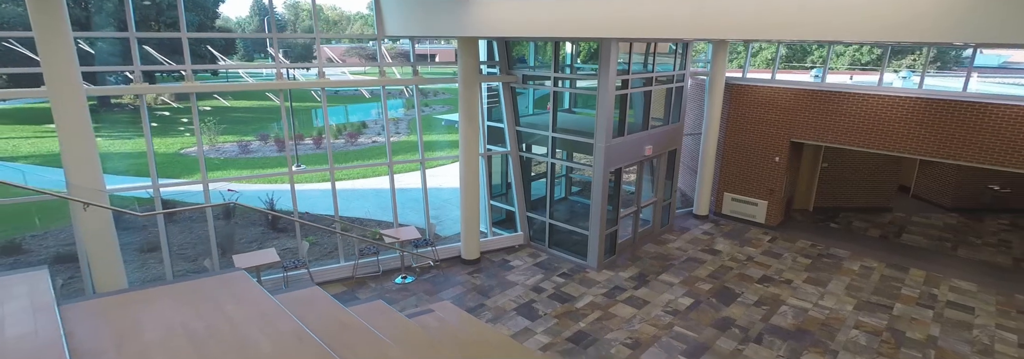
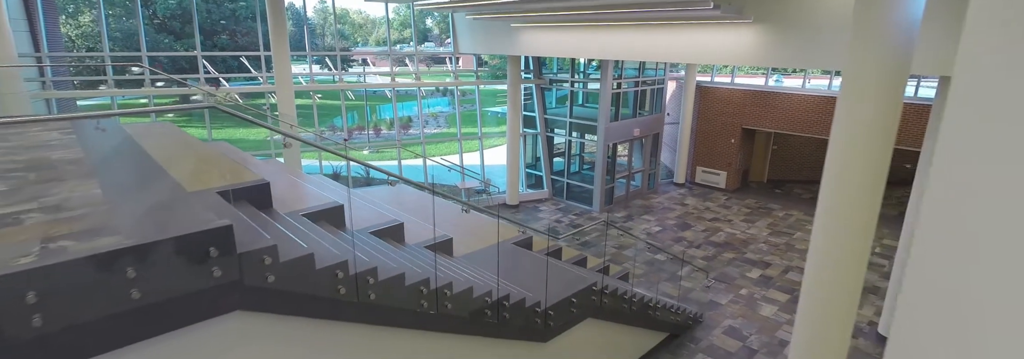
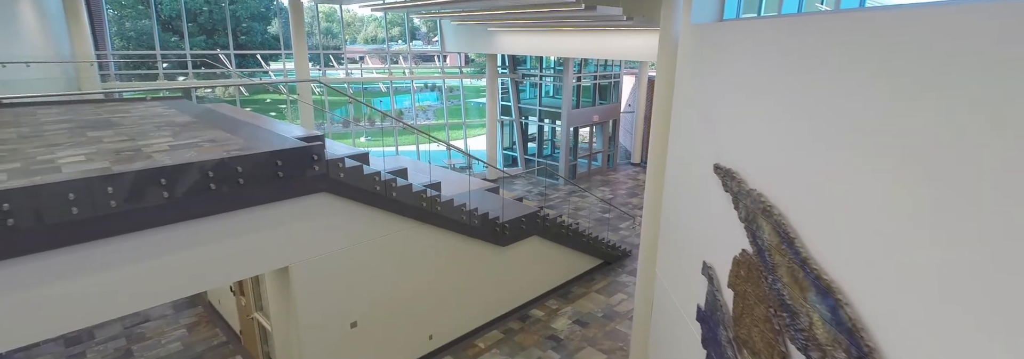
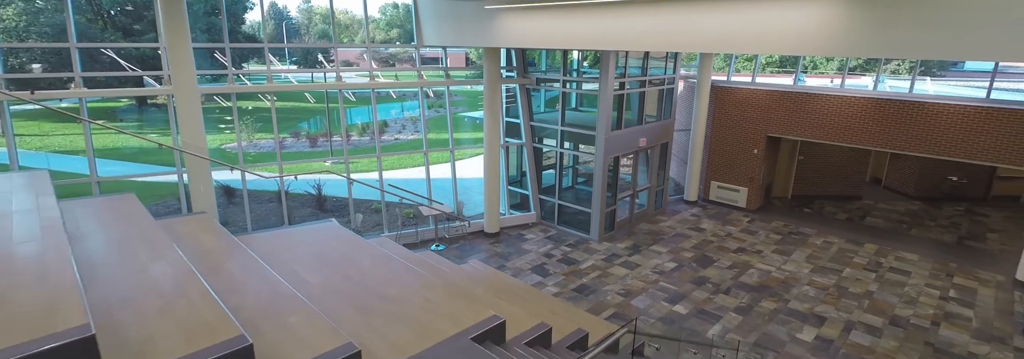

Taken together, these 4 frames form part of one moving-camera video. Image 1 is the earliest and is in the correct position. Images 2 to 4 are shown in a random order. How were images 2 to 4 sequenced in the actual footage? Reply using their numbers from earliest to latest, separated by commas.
4, 2, 3
